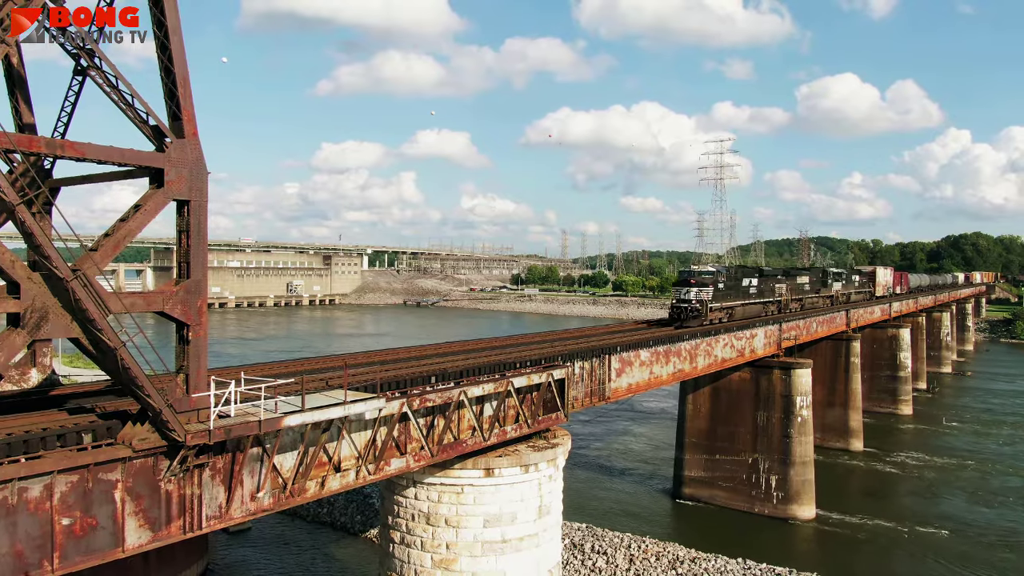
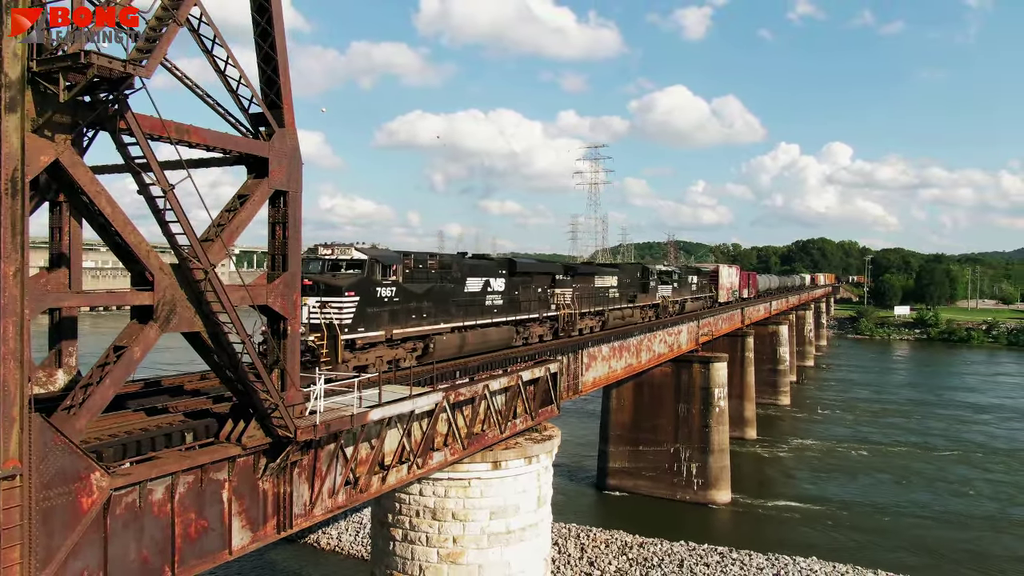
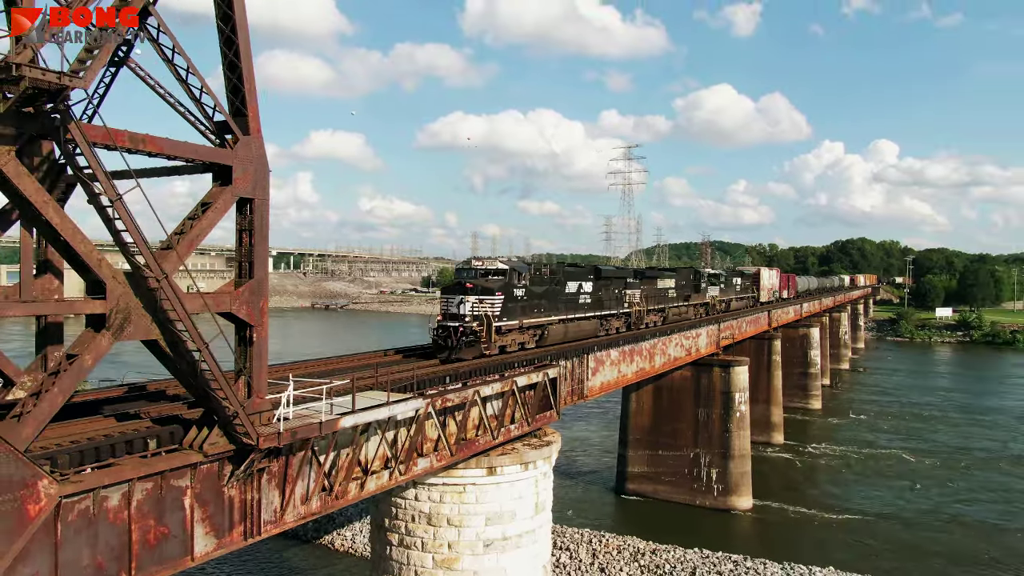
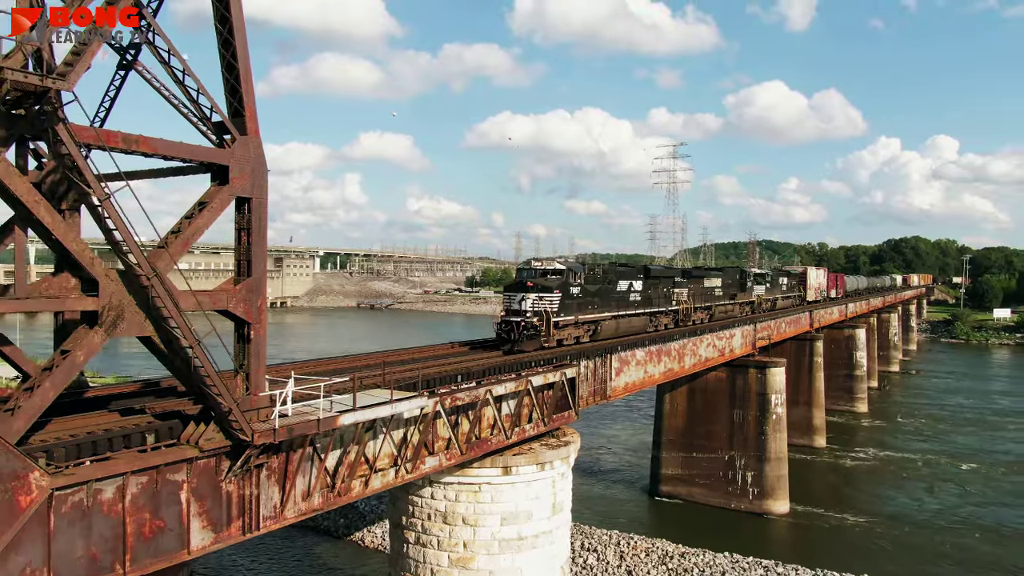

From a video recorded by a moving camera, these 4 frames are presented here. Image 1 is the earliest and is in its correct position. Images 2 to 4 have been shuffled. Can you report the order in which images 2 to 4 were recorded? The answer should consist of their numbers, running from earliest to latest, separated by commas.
4, 3, 2
